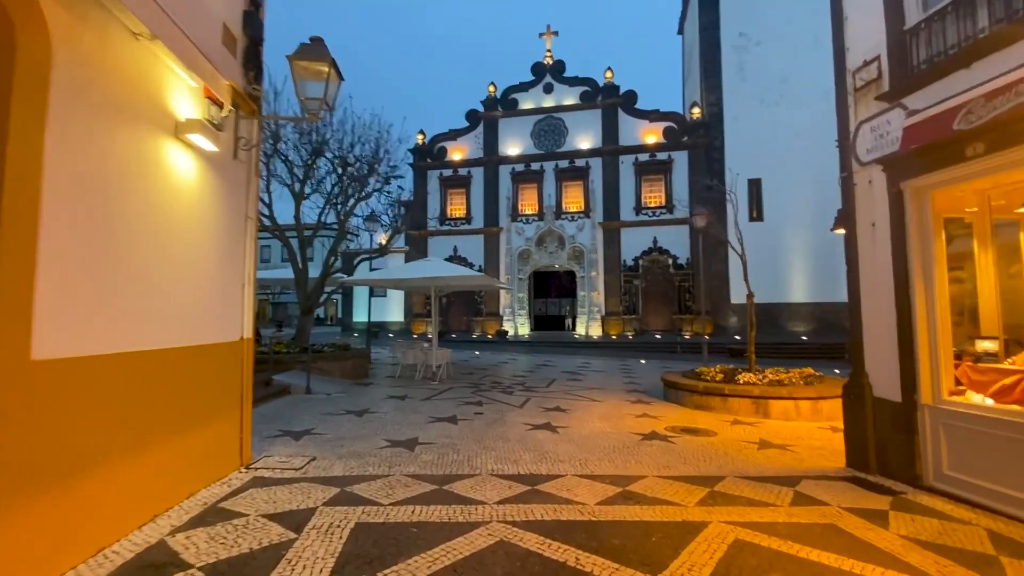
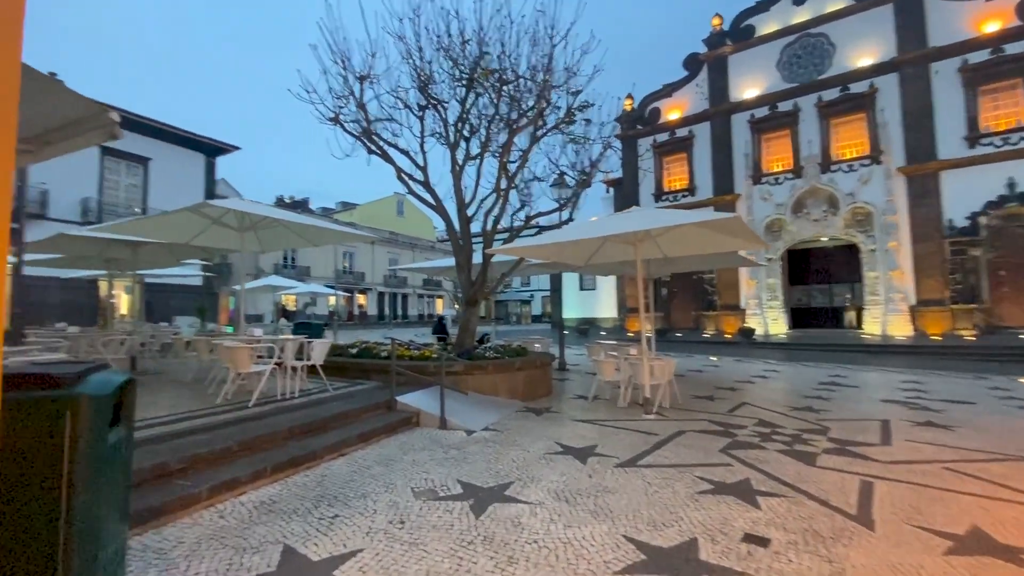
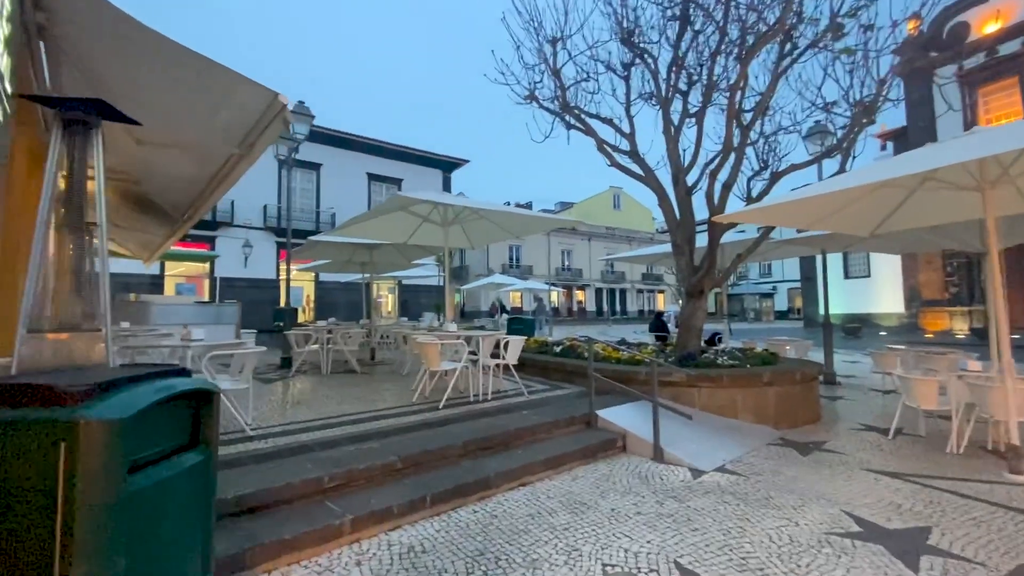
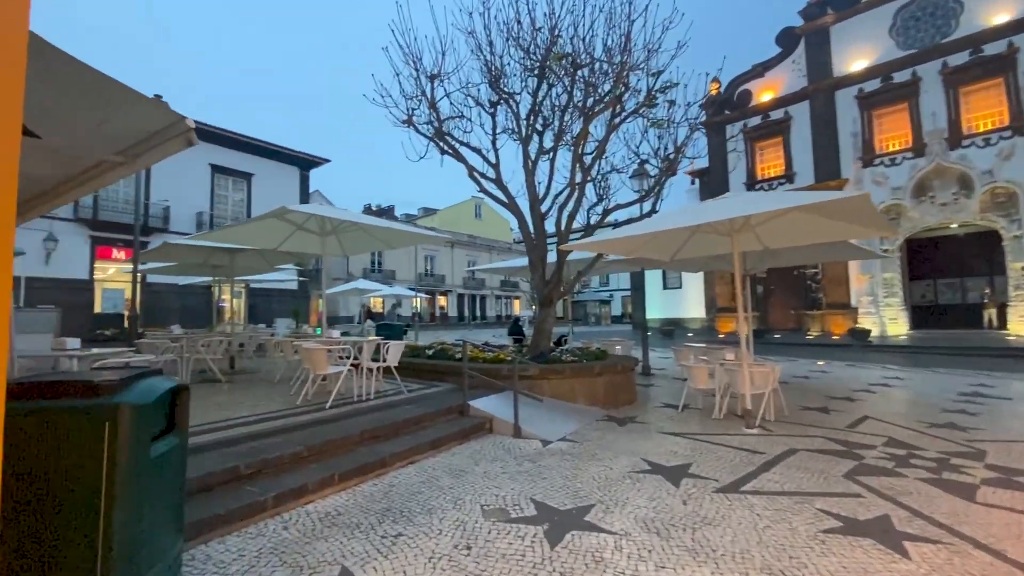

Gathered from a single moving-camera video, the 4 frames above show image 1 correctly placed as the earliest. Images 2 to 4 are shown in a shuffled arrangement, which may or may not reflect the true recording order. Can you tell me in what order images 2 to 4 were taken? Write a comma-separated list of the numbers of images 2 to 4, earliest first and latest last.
2, 4, 3
